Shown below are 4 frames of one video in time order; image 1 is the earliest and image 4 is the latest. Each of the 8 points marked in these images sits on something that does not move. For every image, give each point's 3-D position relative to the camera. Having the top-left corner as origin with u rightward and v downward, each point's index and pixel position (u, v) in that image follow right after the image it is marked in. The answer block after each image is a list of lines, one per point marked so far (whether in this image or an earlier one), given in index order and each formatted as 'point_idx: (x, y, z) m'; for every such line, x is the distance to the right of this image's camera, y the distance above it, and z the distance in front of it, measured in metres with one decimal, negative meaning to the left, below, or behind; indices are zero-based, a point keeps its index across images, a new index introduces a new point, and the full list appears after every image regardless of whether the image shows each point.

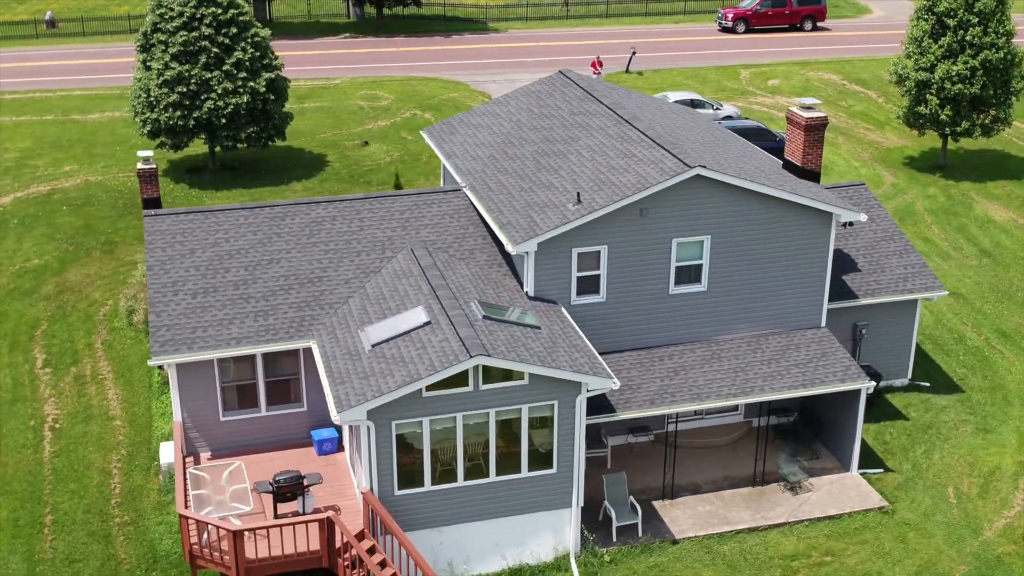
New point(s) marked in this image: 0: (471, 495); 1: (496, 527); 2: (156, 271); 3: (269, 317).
0: (-0.6, -3.0, +18.0) m
1: (-0.3, -3.5, +18.4) m
2: (-5.7, +0.3, +19.8) m
3: (-3.7, -0.5, +19.1) m
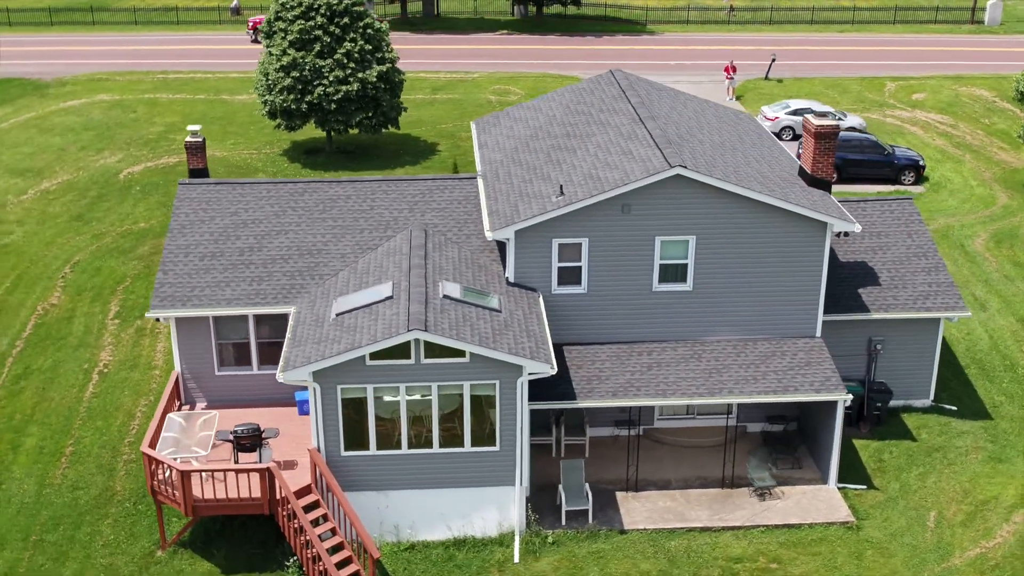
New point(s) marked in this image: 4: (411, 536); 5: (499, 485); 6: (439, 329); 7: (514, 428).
0: (-1.5, -2.7, +19.0) m
1: (-1.1, -3.2, +19.3) m
2: (-5.9, +0.9, +21.6) m
3: (-4.2, +0.1, +20.6) m
4: (-1.6, -3.9, +19.5) m
5: (-0.2, -3.0, +19.2) m
6: (-1.1, -0.6, +18.1) m
7: (0.0, -2.1, +18.8) m
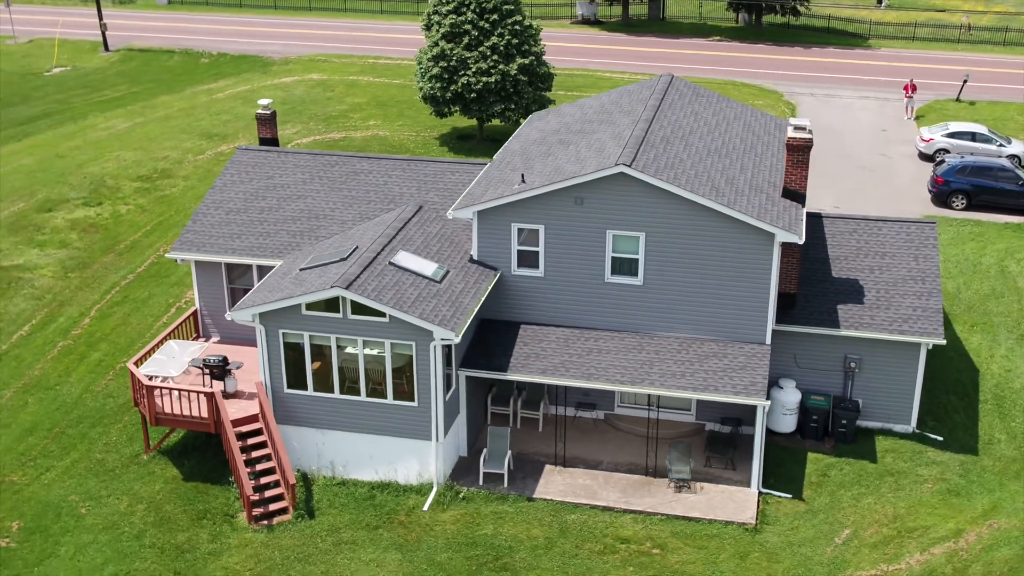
0: (-2.8, -2.1, +21.3) m
1: (-2.5, -2.7, +21.5) m
2: (-5.9, +2.0, +25.0) m
3: (-4.7, +0.9, +23.5) m
4: (-3.0, -3.2, +21.8) m
5: (-1.6, -2.6, +21.2) m
6: (-2.4, 0.0, +20.3) m
7: (-1.4, -1.7, +20.7) m
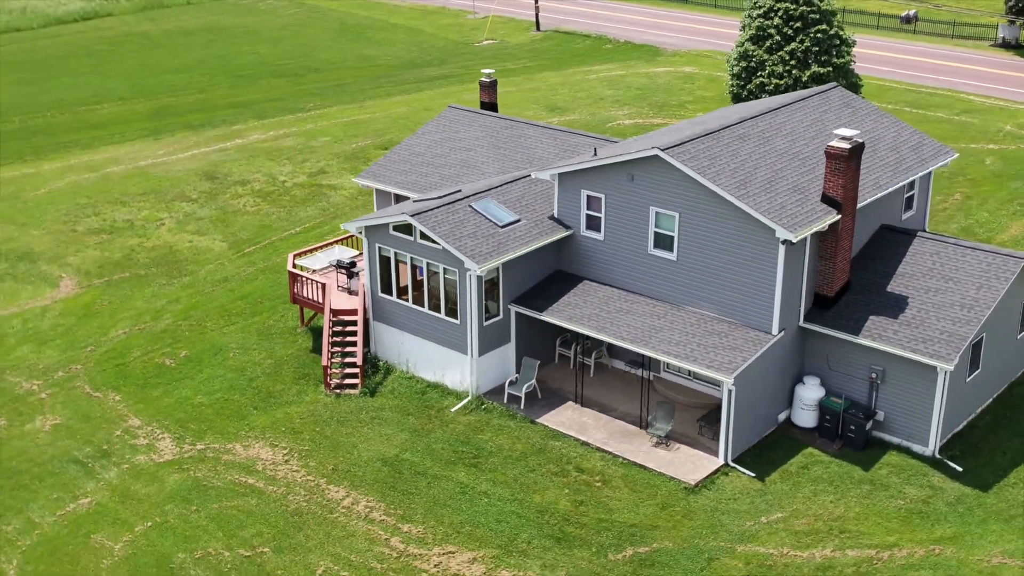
0: (-1.9, -0.6, +26.1) m
1: (-1.7, -1.3, +26.1) m
2: (-2.4, +3.7, +30.5) m
3: (-2.0, +2.5, +28.8) m
4: (-2.1, -1.8, +26.6) m
5: (-1.0, -1.3, +25.4) m
6: (-1.7, +1.4, +24.9) m
7: (-0.9, -0.5, +24.9) m
